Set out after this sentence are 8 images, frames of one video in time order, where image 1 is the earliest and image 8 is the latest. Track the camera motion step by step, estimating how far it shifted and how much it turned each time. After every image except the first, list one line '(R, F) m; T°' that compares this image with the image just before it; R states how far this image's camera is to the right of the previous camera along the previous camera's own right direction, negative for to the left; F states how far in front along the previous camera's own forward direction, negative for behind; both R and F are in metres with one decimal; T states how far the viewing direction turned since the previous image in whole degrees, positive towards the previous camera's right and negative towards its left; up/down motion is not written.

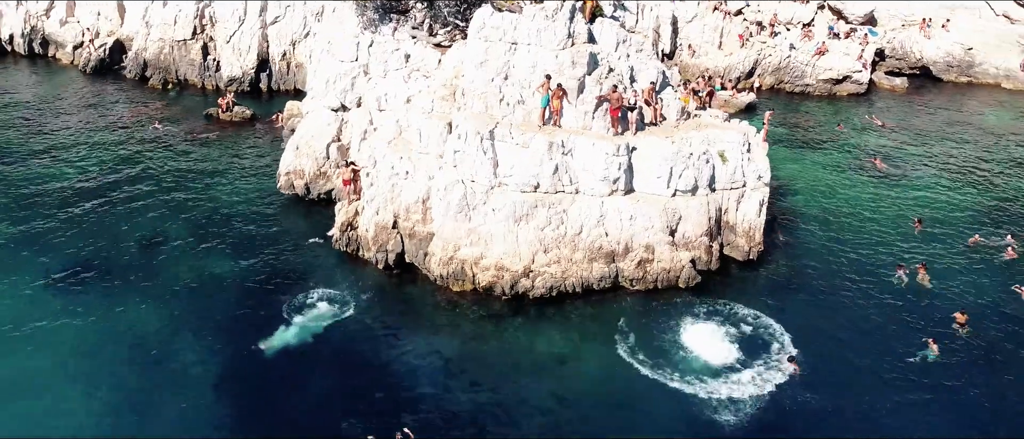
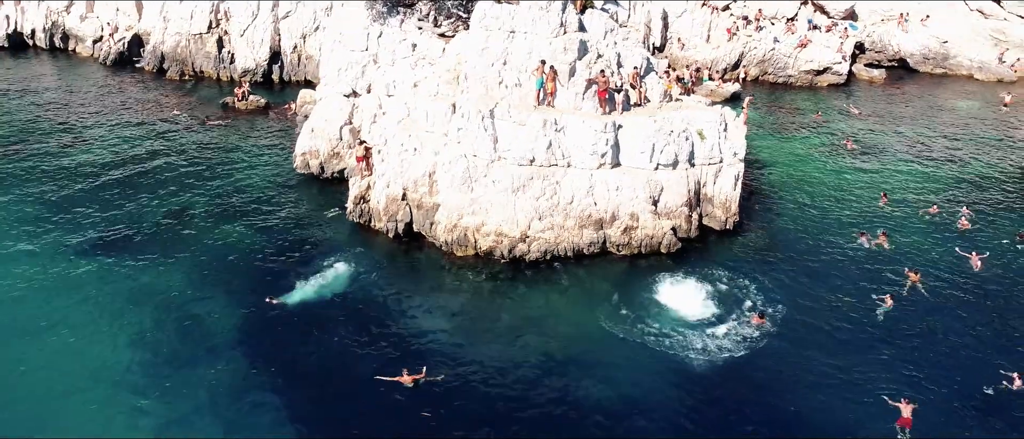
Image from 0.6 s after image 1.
(0.0, -3.1) m; 0°
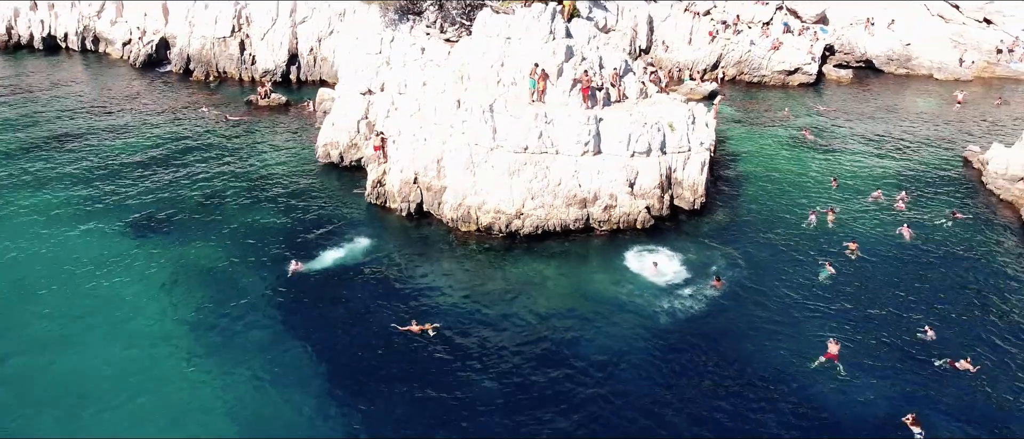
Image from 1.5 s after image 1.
(+0.1, -5.3) m; 0°
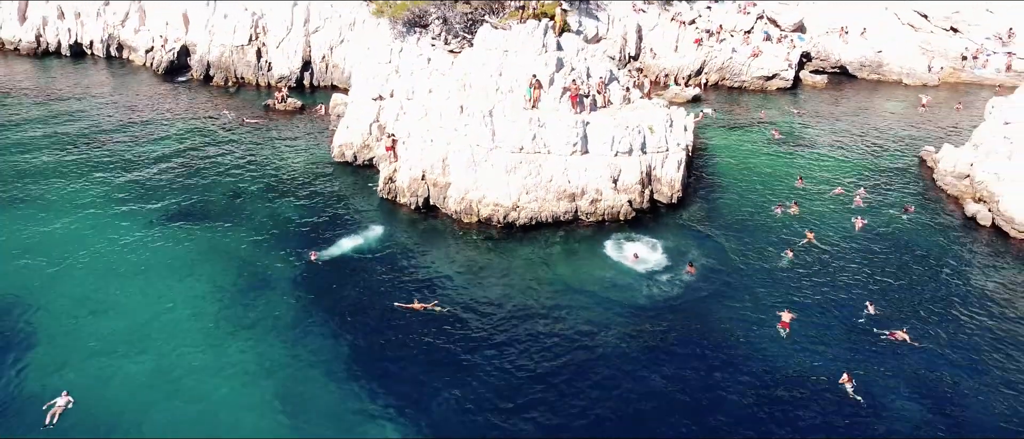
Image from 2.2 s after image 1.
(+0.1, -4.7) m; 0°
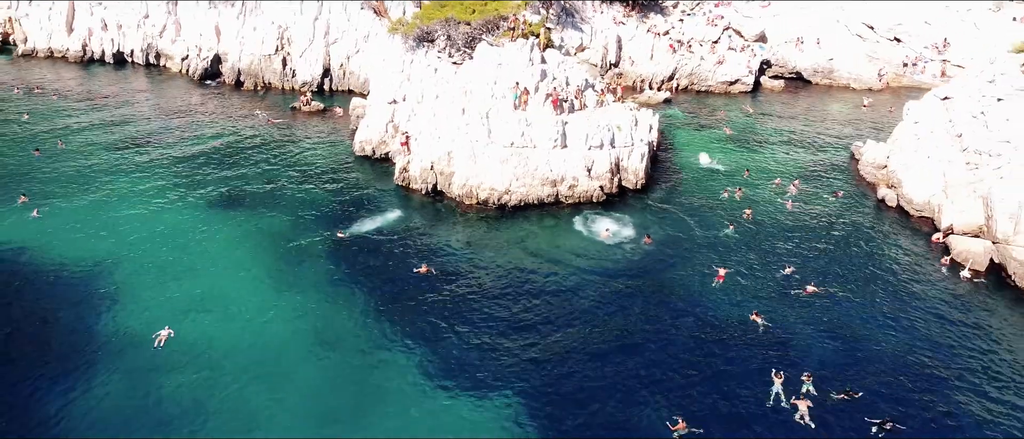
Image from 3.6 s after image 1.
(+0.4, -9.4) m; 0°
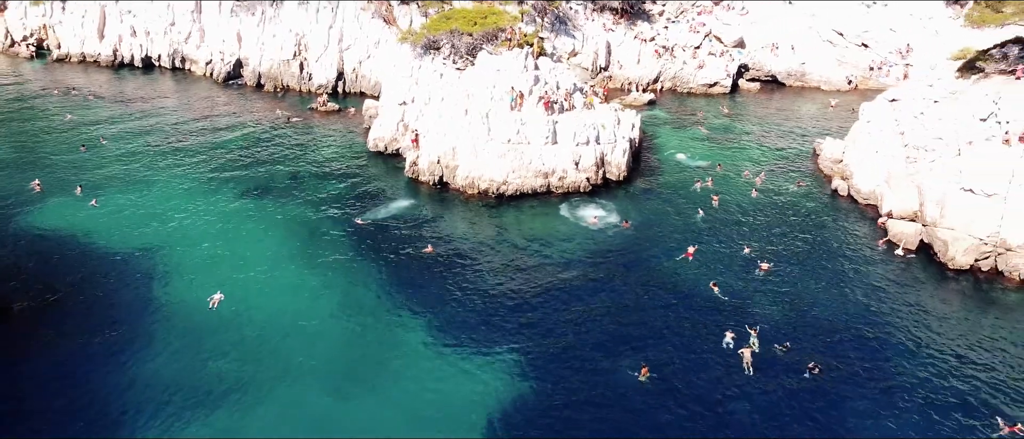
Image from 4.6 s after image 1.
(+0.2, -7.1) m; 0°
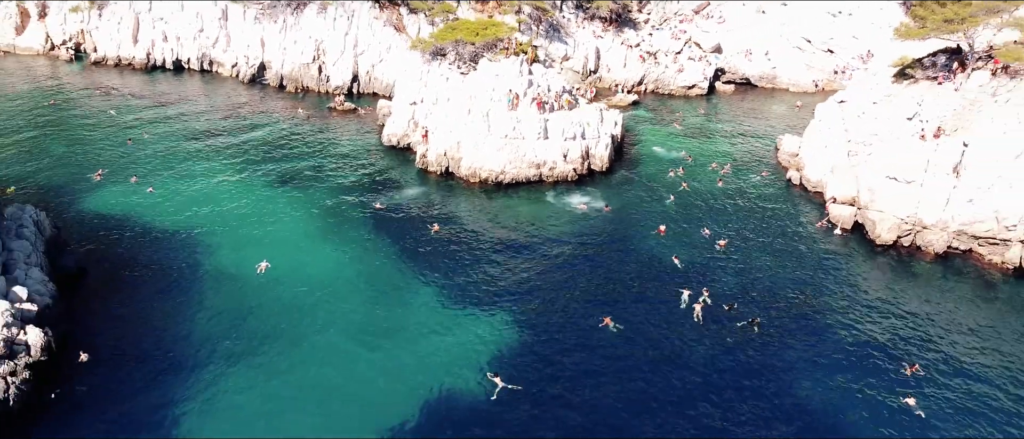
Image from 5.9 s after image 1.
(+0.3, -9.0) m; 0°
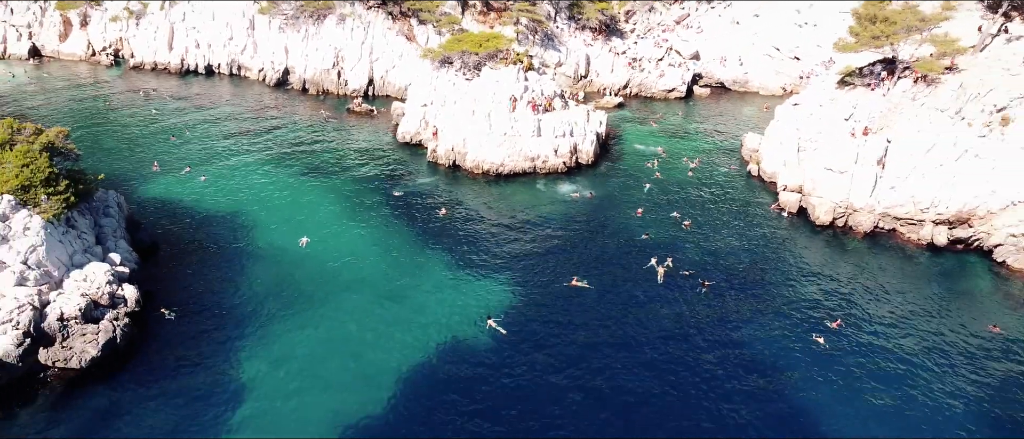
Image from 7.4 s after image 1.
(+0.2, -11.0) m; 0°
